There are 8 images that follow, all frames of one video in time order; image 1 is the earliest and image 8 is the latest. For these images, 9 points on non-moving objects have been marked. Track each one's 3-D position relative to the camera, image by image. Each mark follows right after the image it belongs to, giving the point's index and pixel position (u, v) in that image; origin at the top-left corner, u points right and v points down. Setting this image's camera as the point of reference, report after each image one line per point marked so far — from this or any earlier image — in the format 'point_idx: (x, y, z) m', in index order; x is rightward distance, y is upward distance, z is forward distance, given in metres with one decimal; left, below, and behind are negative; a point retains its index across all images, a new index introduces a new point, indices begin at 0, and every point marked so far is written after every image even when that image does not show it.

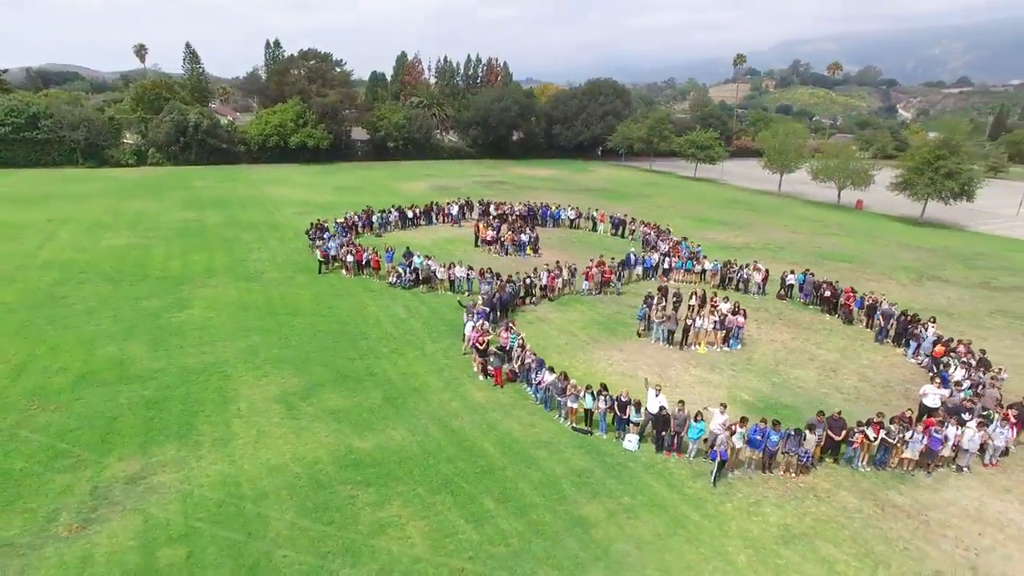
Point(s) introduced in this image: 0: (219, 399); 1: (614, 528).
0: (-8.5, -3.4, +18.1) m
1: (+2.4, -5.2, +13.4) m
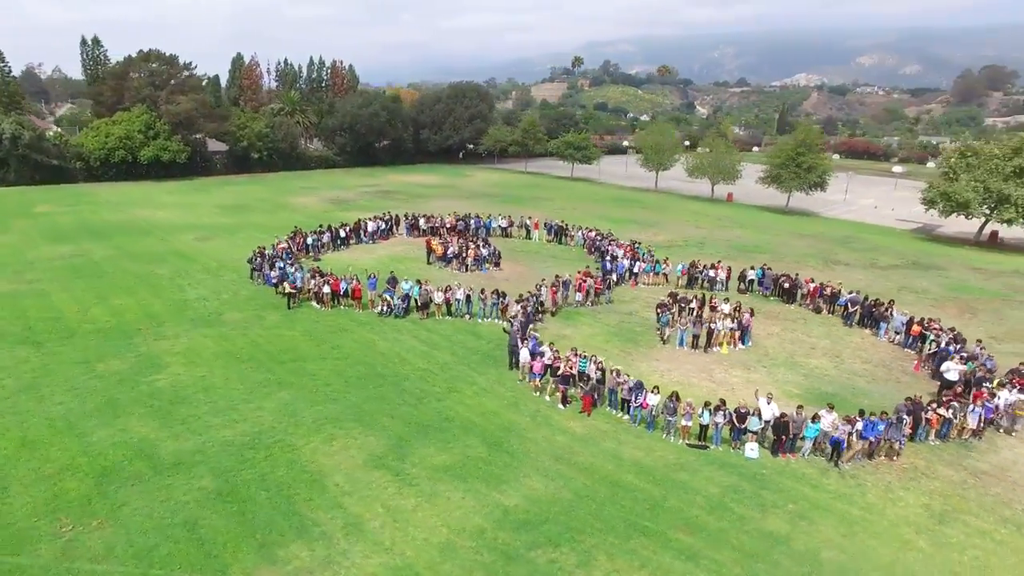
0: (-5.1, -4.8, +15.4) m
1: (+6.8, -5.7, +14.0) m
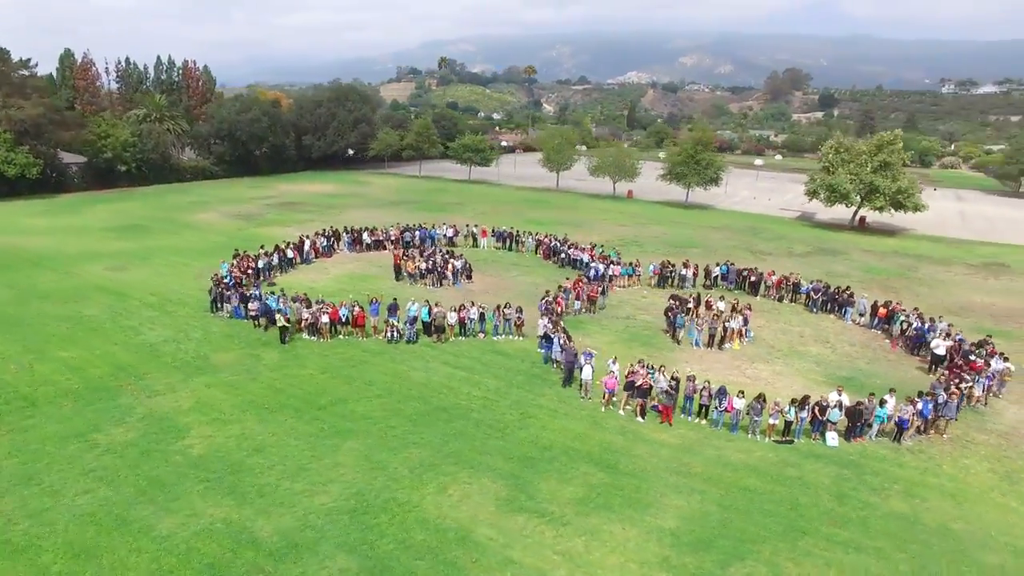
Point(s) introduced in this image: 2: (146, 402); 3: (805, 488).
0: (-1.3, -5.7, +14.1) m
1: (+10.6, -5.7, +15.5) m
2: (-11.8, -3.7, +19.7) m
3: (+7.9, -5.4, +16.3) m
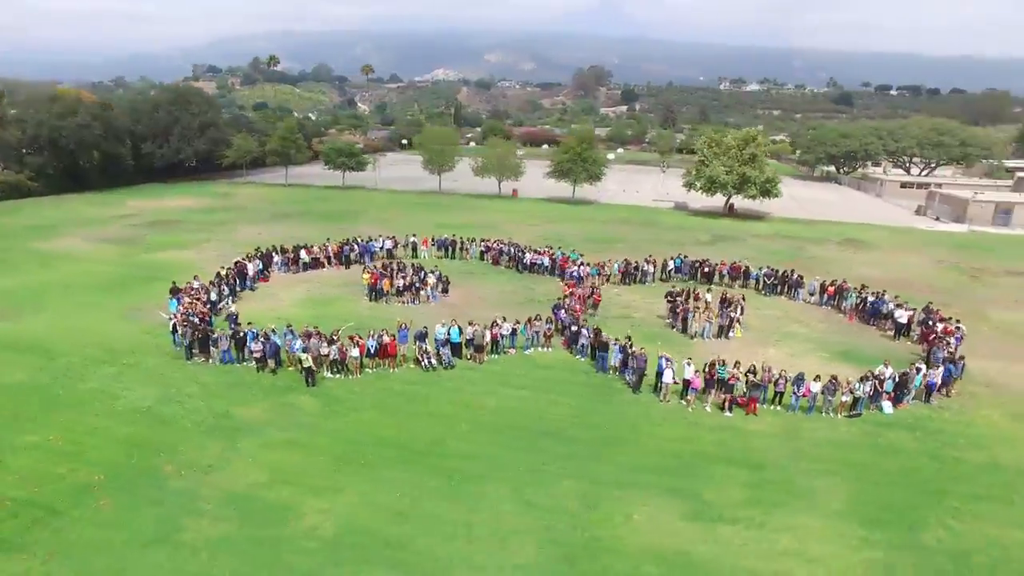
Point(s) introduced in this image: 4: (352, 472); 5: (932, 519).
0: (+3.8, -6.2, +13.8) m
1: (+14.8, -5.1, +18.5) m
2: (-8.0, -5.1, +16.1) m
3: (+11.9, -5.0, +18.5) m
4: (-4.3, -5.1, +16.6) m
5: (+10.6, -5.9, +15.4) m
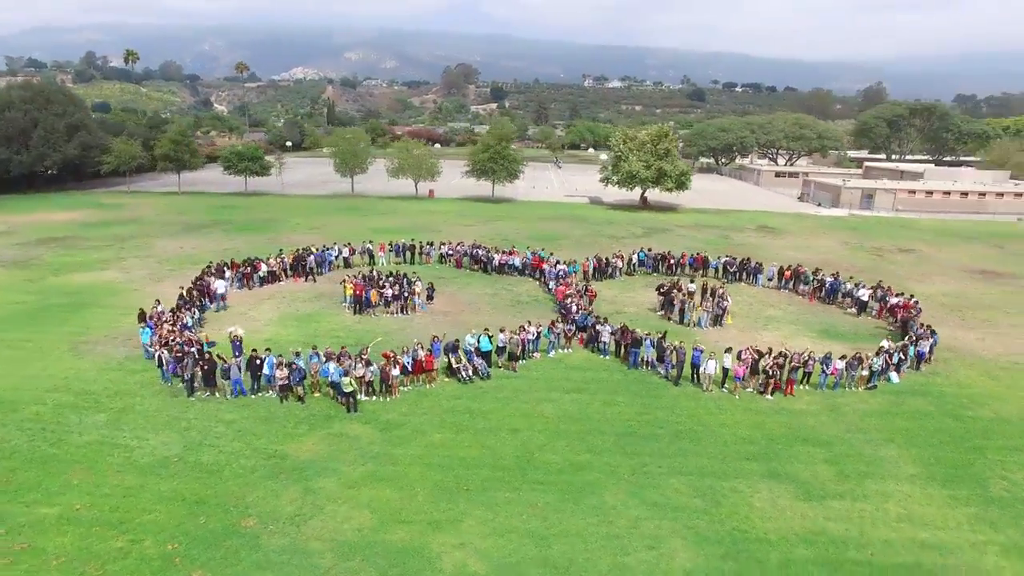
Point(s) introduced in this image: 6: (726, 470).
0: (+7.3, -6.0, +14.4) m
1: (+17.0, -4.3, +21.2) m
2: (-4.8, -5.7, +14.2) m
3: (+14.2, -4.4, +20.6) m
4: (-1.2, -5.4, +15.5) m
5: (+13.6, -5.3, +17.3) m
6: (+6.0, -5.1, +17.2) m
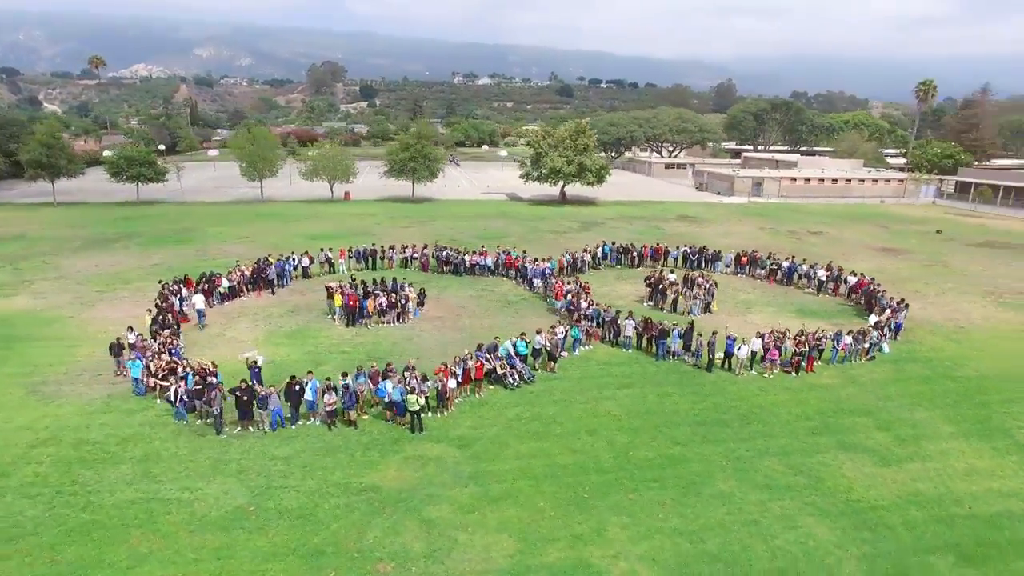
0: (+10.5, -5.5, +15.6) m
1: (+18.5, -3.2, +24.2) m
2: (-1.3, -5.9, +13.0) m
3: (+15.9, -3.5, +23.1) m
4: (+1.9, -5.5, +14.9) m
5: (+16.0, -4.4, +19.7) m
6: (+8.7, -4.7, +18.1) m
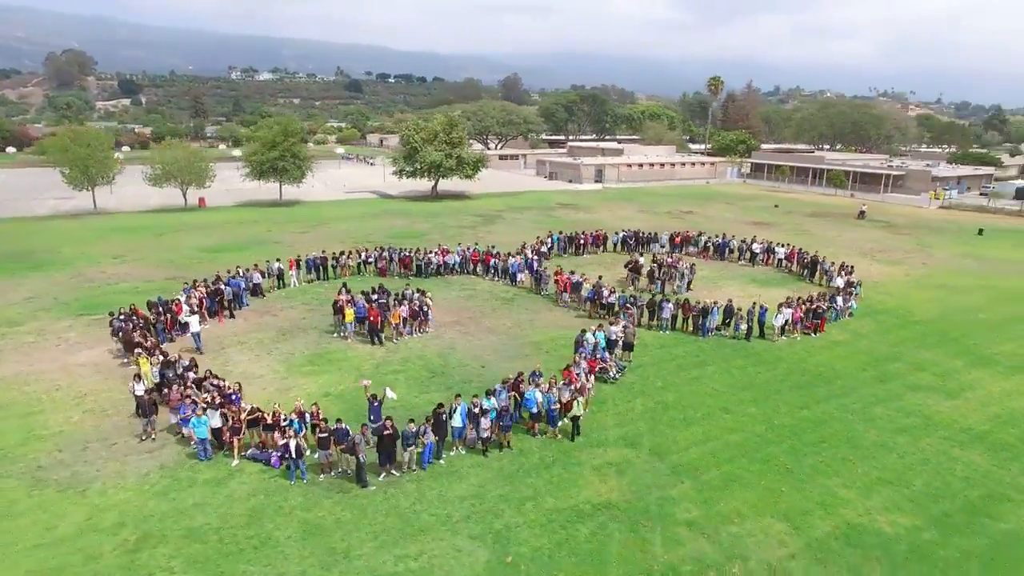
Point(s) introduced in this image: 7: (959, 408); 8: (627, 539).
0: (+15.4, -4.1, +18.8) m
1: (+19.9, -1.2, +29.5) m
2: (+5.1, -5.7, +12.5) m
3: (+17.8, -1.6, +27.6) m
4: (+7.5, -4.9, +15.4) m
5: (+19.1, -2.5, +24.5) m
6: (+12.7, -3.5, +20.5) m
7: (+14.5, -3.8, +19.7) m
8: (+2.4, -5.5, +13.0) m
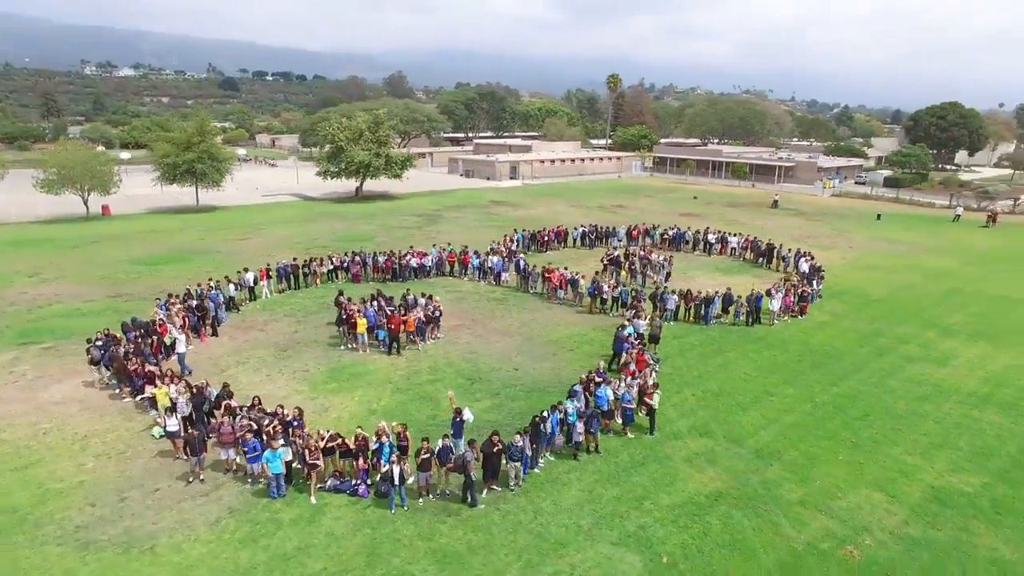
0: (+17.0, -3.3, +21.2) m
1: (+19.4, -0.1, +32.5) m
2: (+8.1, -5.3, +13.2) m
3: (+17.7, -0.7, +30.2) m
4: (+9.8, -4.5, +16.4) m
5: (+19.6, -1.5, +27.4) m
6: (+14.1, -2.8, +22.4) m
7: (+16.0, -3.0, +21.9) m
8: (+5.3, -5.3, +13.2) m
